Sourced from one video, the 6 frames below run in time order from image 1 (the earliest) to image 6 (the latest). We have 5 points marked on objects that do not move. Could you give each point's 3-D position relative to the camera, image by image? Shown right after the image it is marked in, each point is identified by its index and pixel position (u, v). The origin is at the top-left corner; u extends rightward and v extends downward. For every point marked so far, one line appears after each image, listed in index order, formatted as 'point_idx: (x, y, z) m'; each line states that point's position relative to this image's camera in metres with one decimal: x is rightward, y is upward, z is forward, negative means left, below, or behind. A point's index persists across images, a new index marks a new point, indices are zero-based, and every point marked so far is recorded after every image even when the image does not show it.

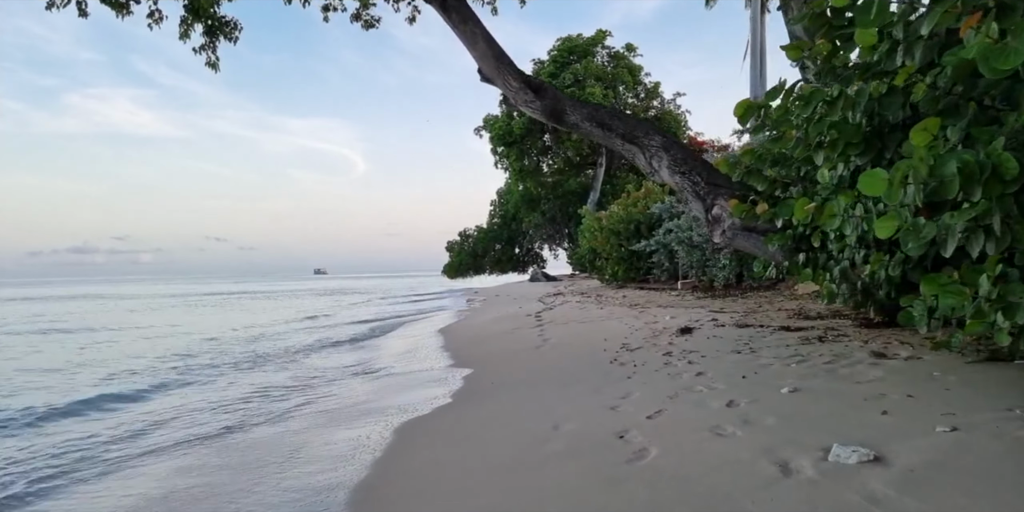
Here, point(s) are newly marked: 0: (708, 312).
0: (+2.2, -0.6, +7.9) m
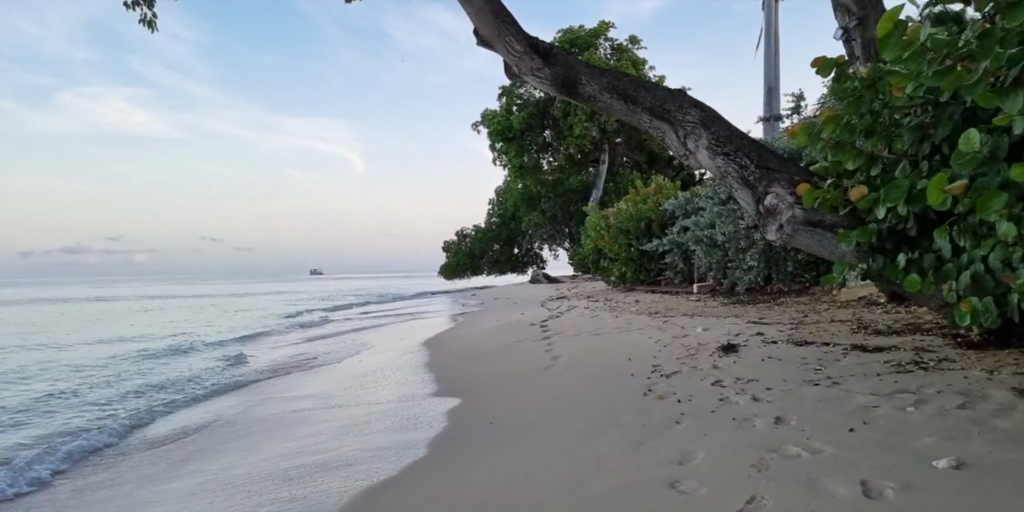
0: (+2.2, -0.6, +6.7) m
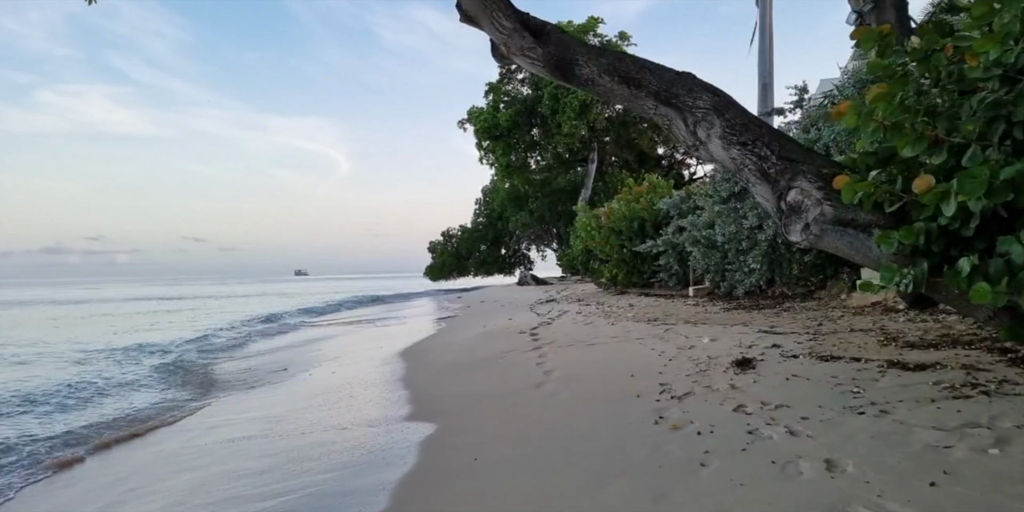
0: (+2.1, -0.7, +6.1) m
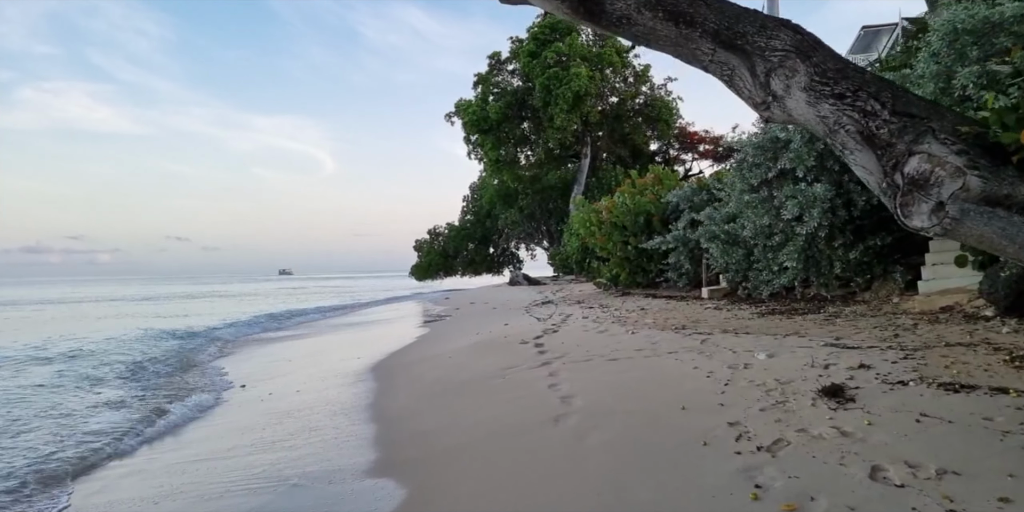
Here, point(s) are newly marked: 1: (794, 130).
0: (+2.1, -0.6, +4.8) m
1: (+2.9, +1.3, +7.2) m
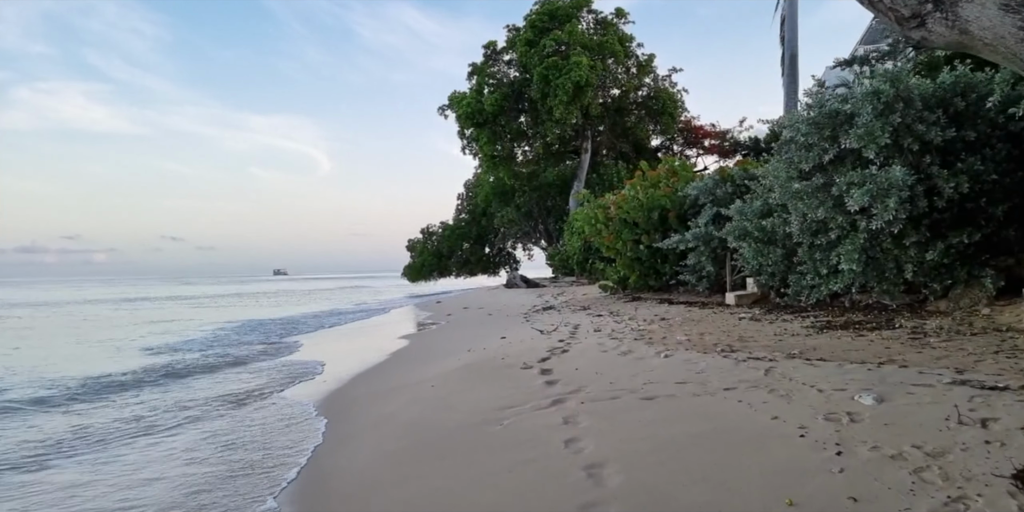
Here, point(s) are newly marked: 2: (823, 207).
0: (+2.1, -0.6, +3.5) m
1: (+2.8, +1.3, +5.9) m
2: (+2.8, +0.4, +6.4) m
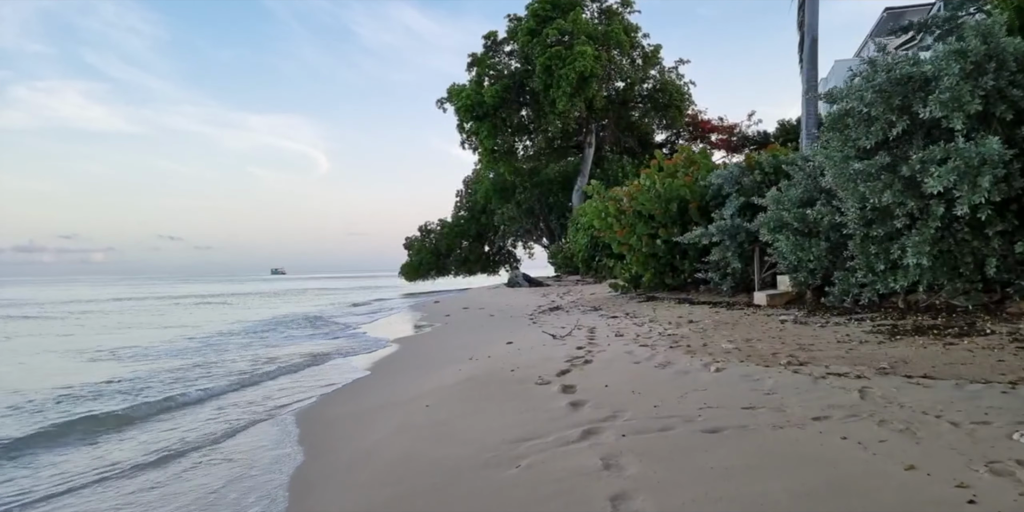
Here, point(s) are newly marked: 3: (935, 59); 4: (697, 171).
0: (+2.2, -0.6, +2.5) m
1: (+2.9, +1.3, +4.9) m
2: (+2.8, +0.5, +5.4) m
3: (+2.9, +1.4, +4.9) m
4: (+2.7, +1.3, +10.6) m
